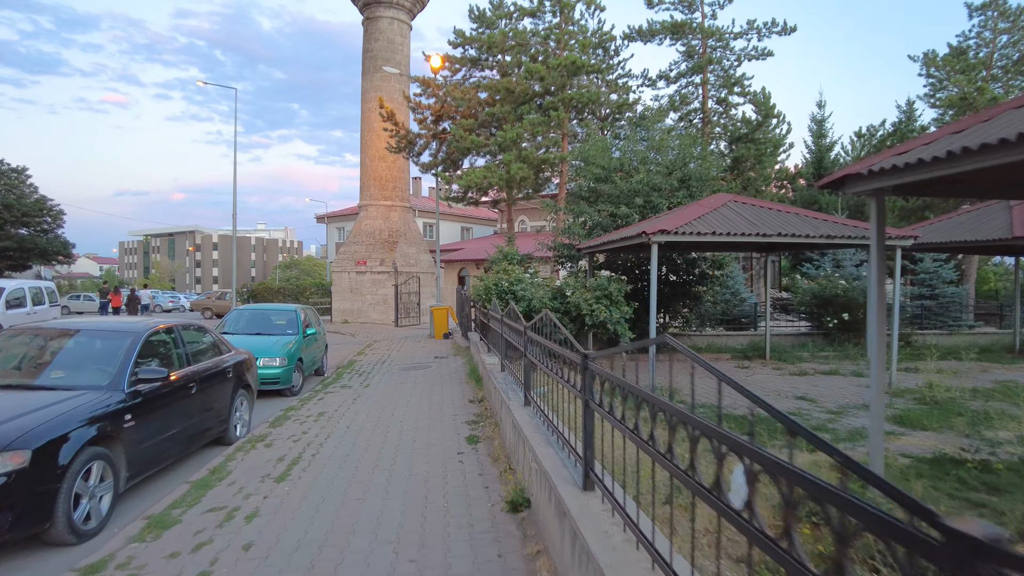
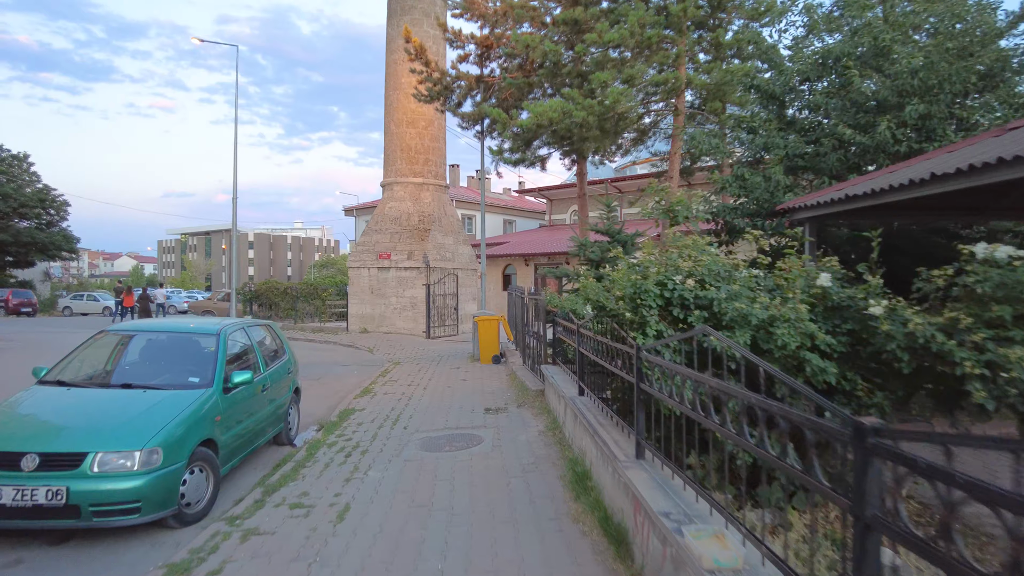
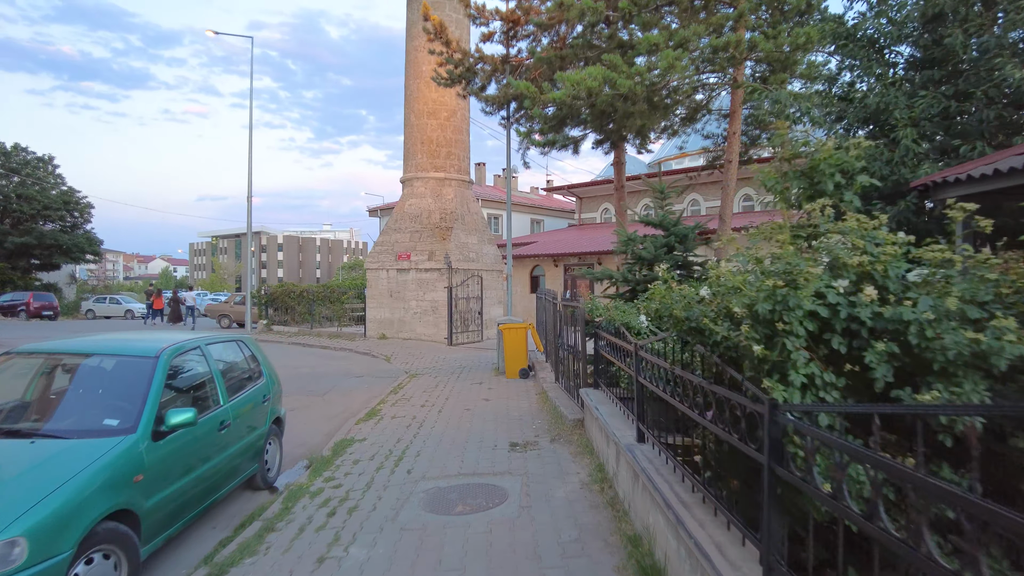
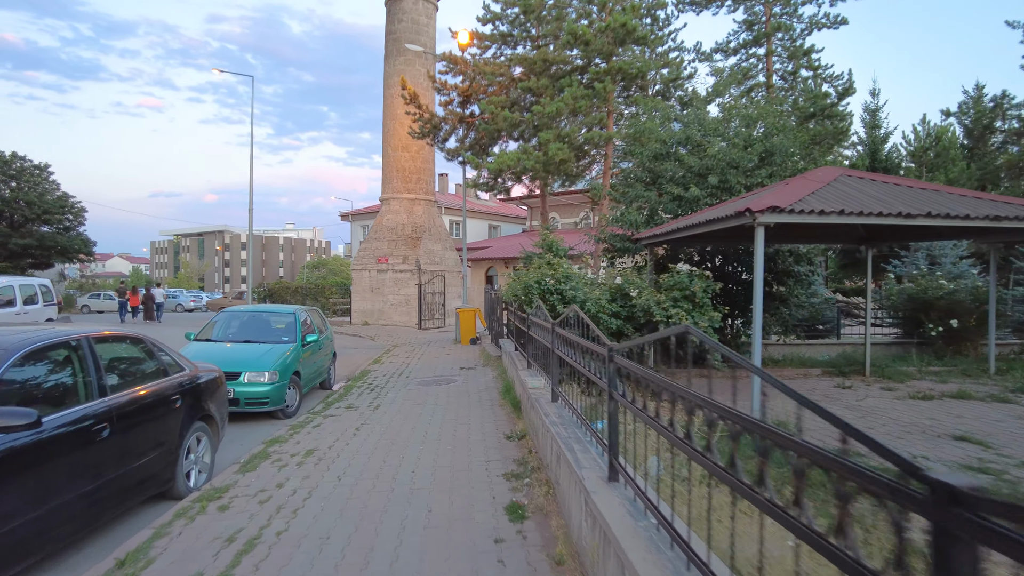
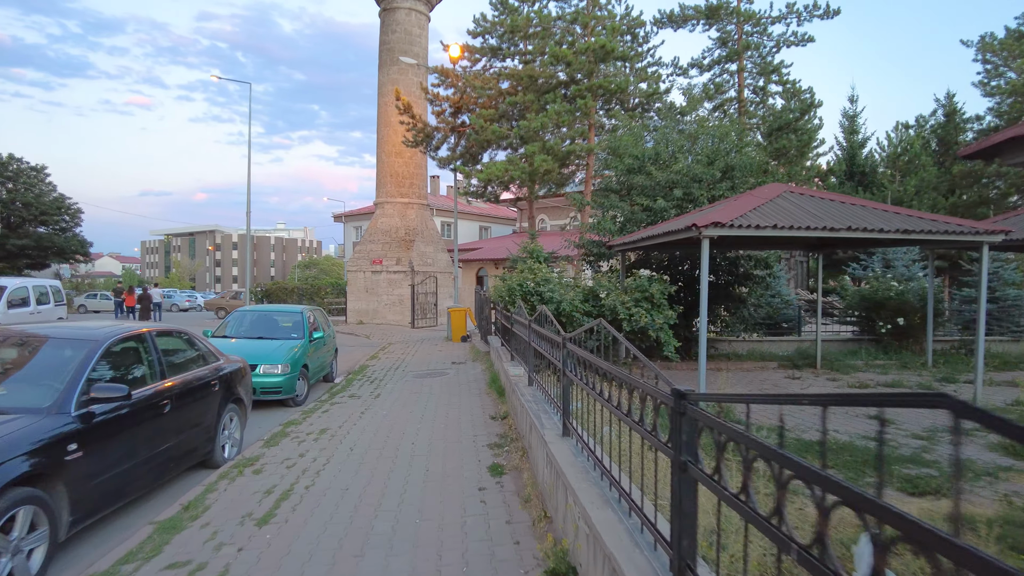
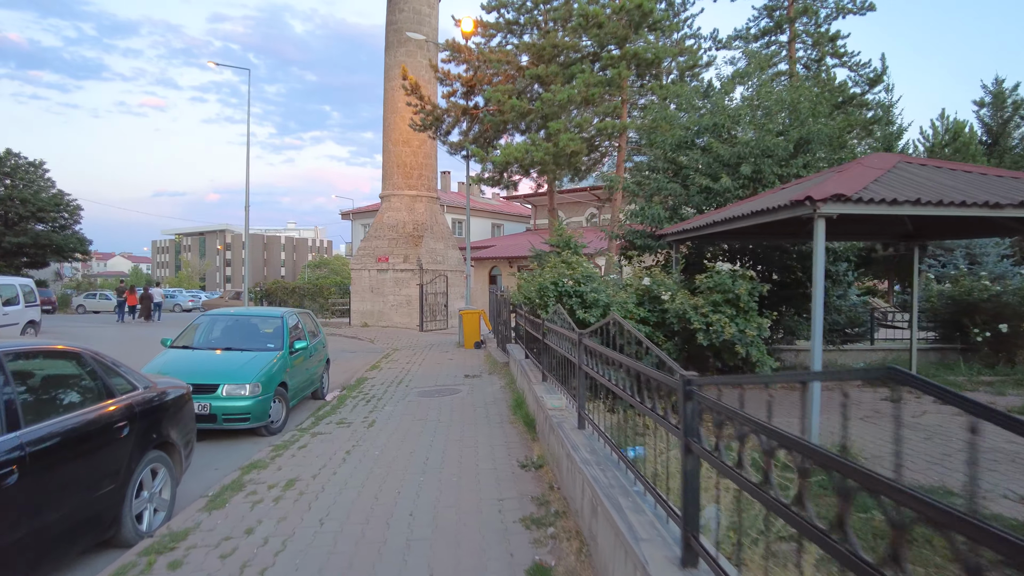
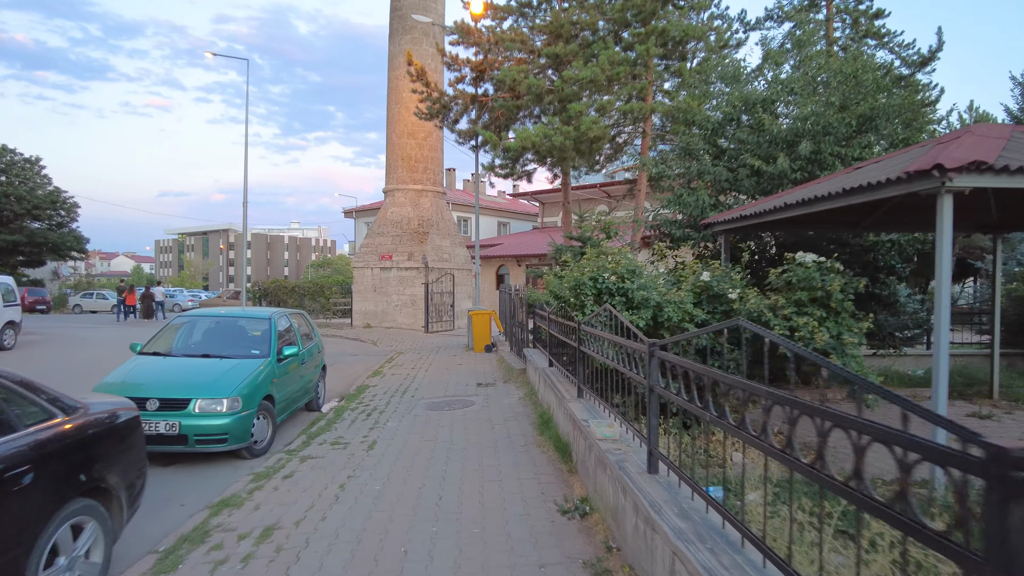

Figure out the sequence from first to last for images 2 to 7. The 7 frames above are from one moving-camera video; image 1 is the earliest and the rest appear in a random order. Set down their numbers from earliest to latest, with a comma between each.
5, 4, 6, 7, 2, 3
